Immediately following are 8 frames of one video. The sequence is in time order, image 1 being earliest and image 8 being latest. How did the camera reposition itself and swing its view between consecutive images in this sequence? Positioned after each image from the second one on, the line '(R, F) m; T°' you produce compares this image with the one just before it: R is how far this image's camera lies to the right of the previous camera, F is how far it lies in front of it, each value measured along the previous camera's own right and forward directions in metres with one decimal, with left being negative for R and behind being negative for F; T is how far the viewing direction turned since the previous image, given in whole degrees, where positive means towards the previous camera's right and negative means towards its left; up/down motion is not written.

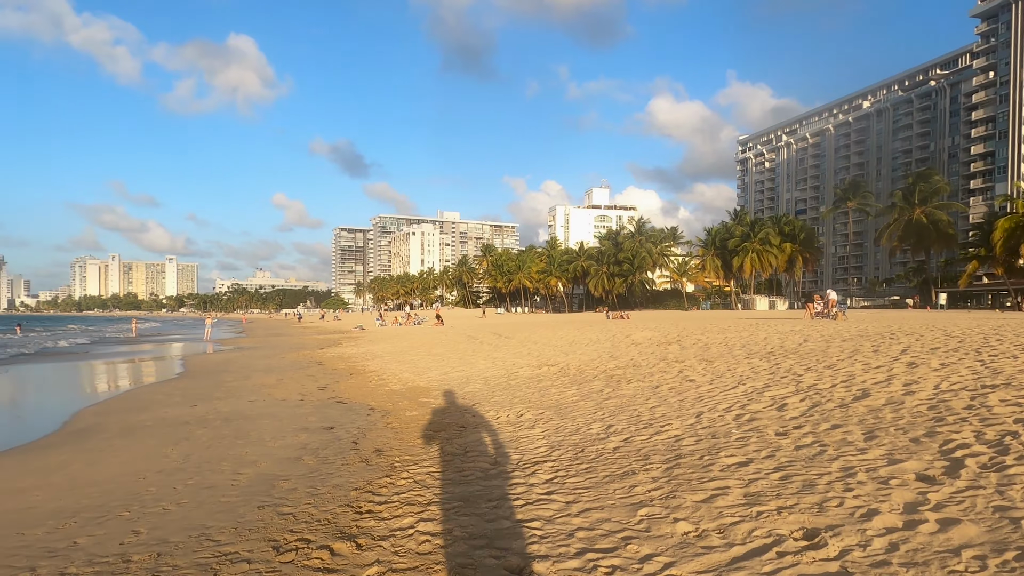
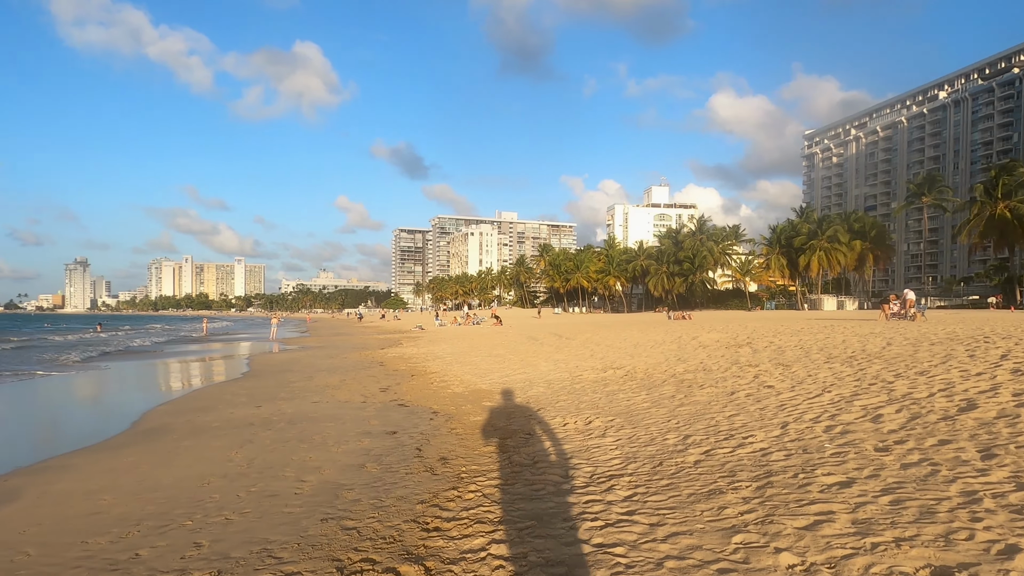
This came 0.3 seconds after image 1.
(-0.2, +0.5) m; -6°
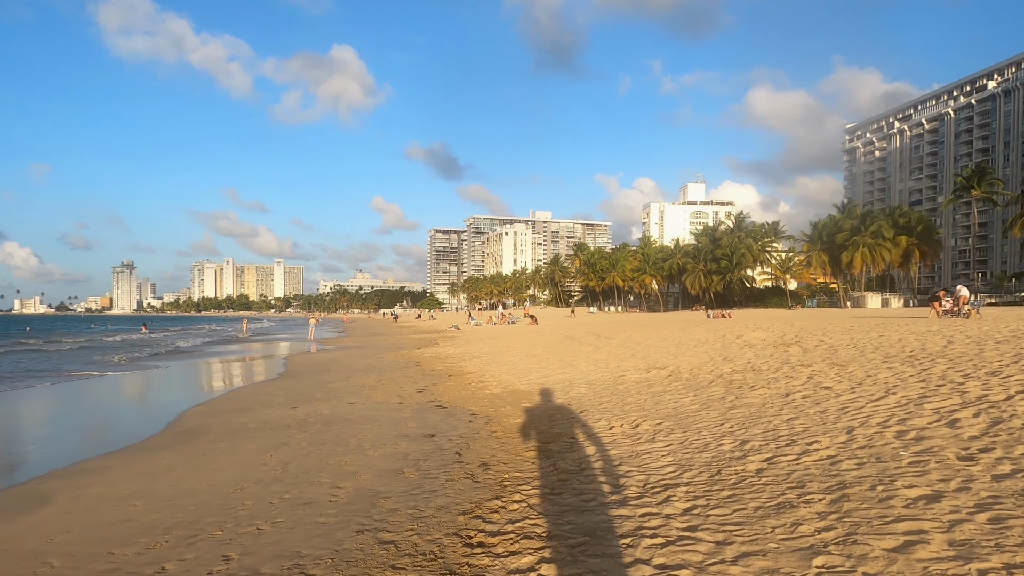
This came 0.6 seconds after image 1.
(-0.1, +0.4) m; -3°
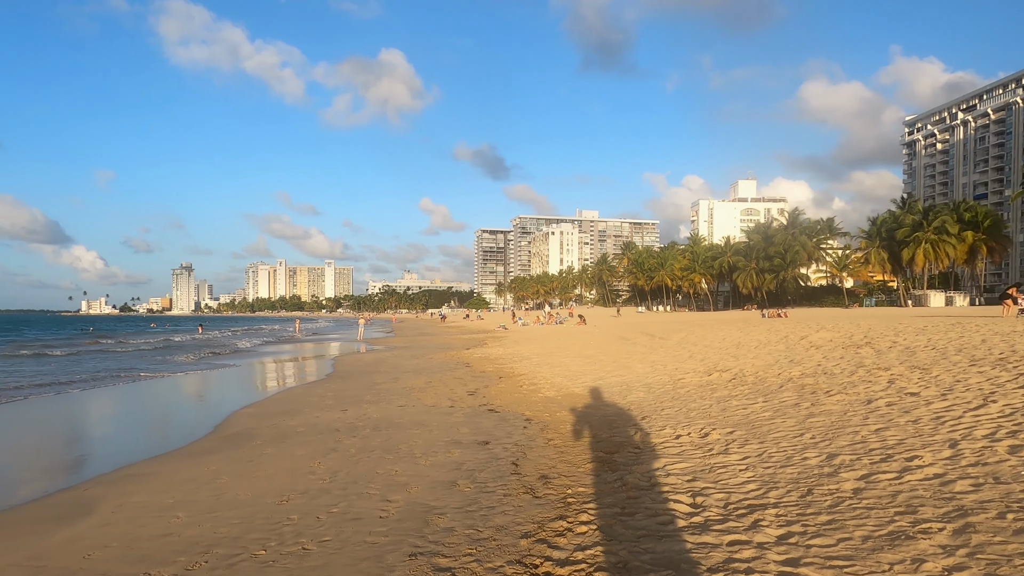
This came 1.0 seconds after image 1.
(-0.2, +0.6) m; -5°
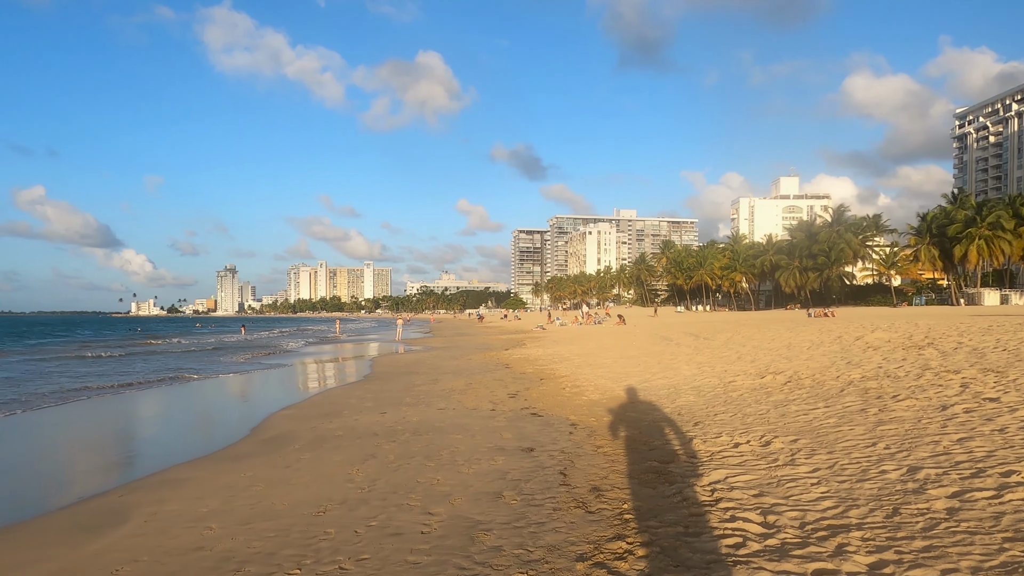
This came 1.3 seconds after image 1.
(-0.1, +0.4) m; -4°
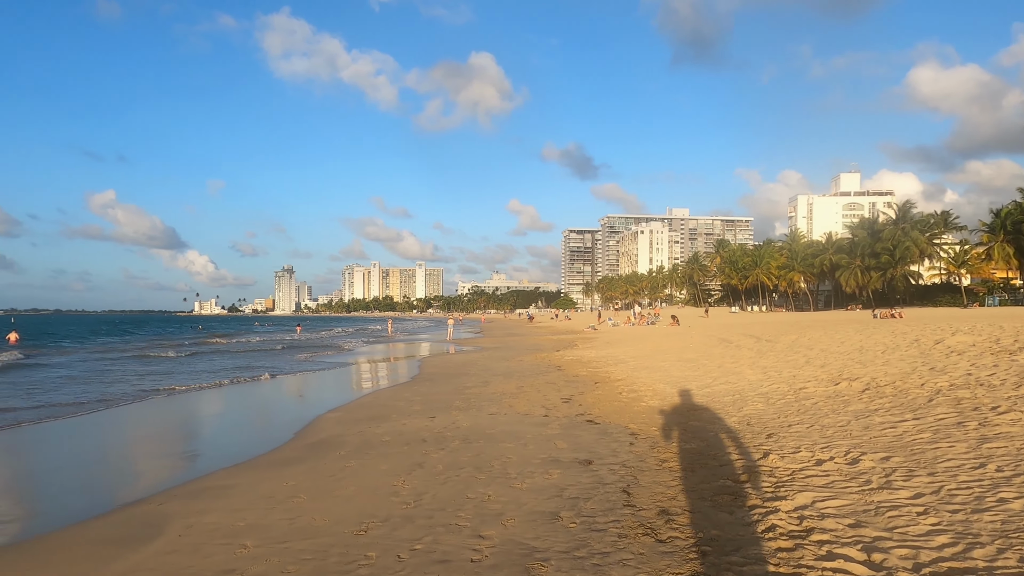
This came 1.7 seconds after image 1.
(-0.1, +0.5) m; -5°
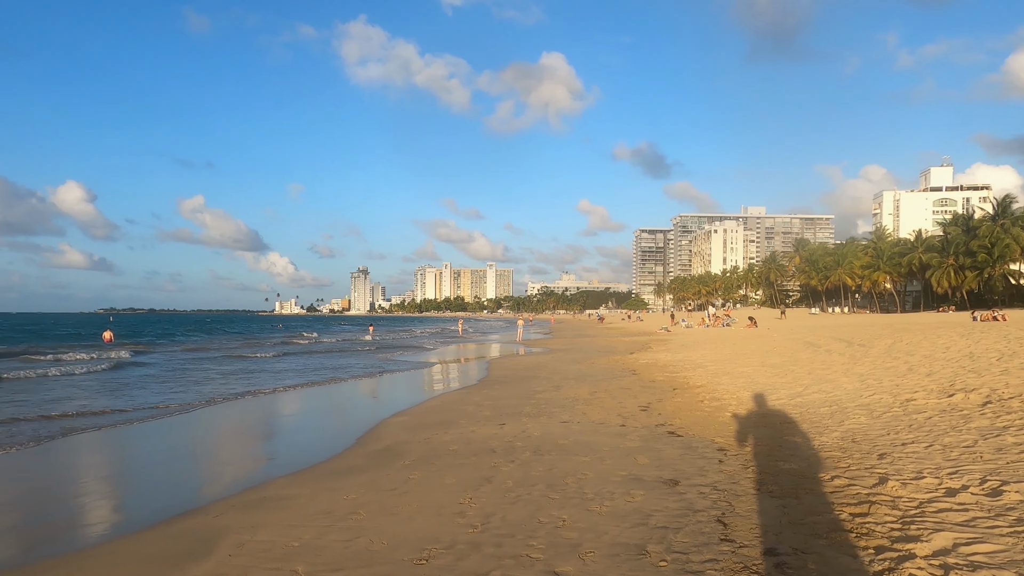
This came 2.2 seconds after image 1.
(-0.1, +0.6) m; -7°
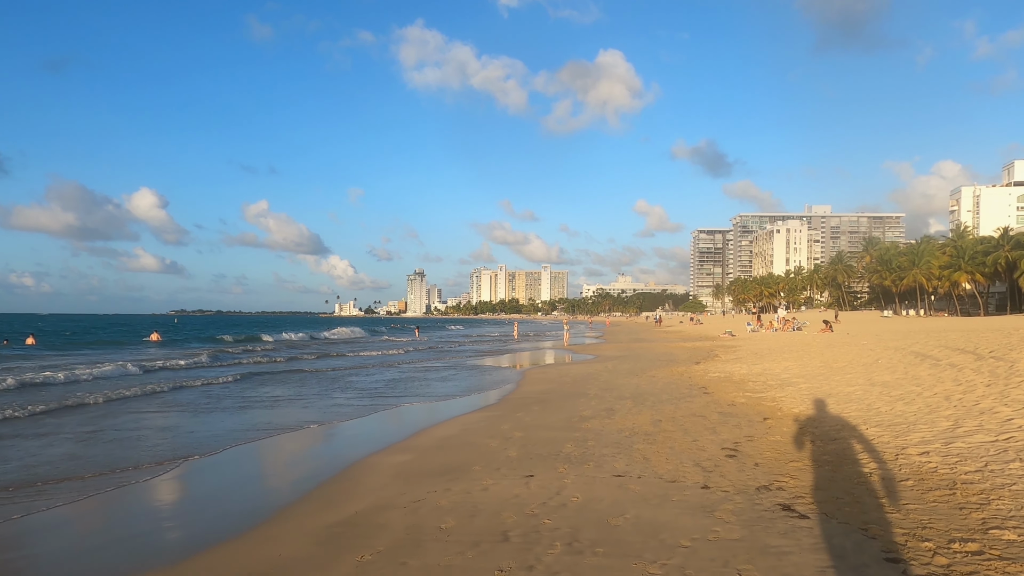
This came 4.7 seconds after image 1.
(+0.3, +2.9) m; -5°
